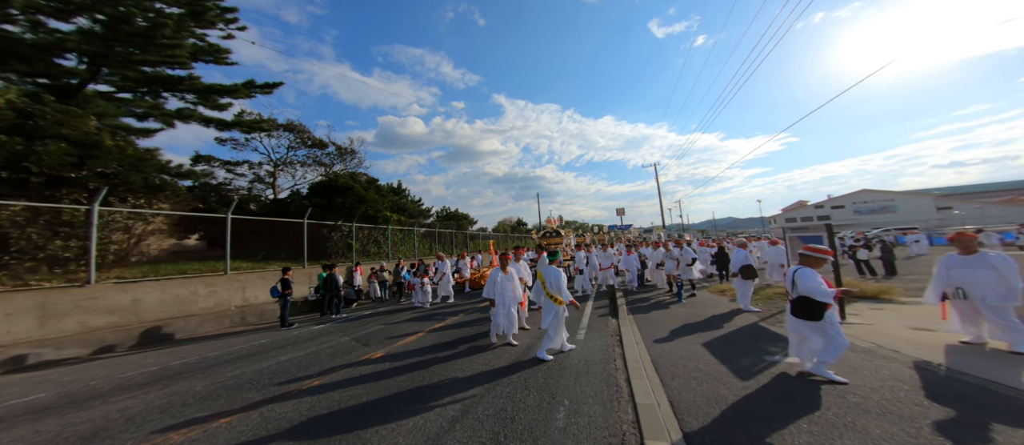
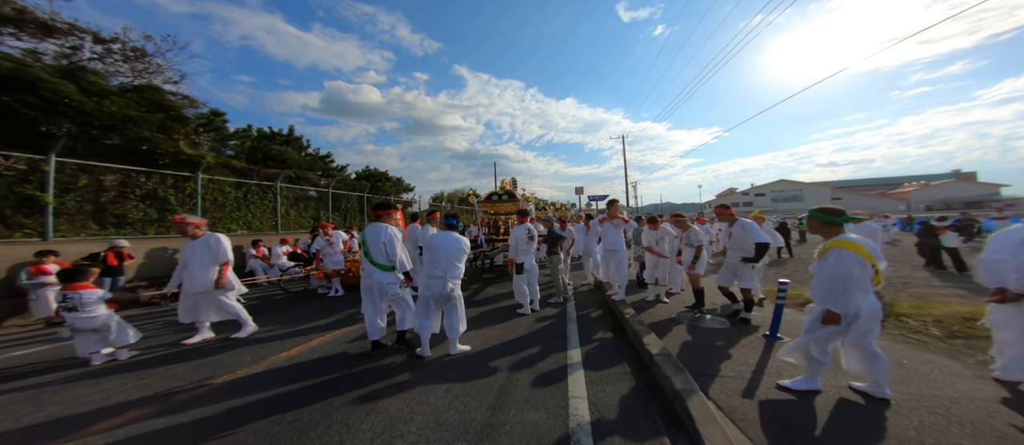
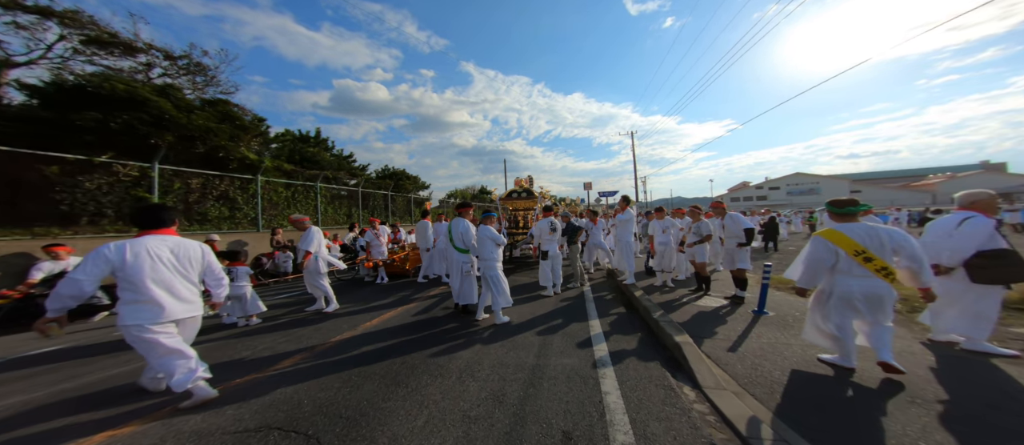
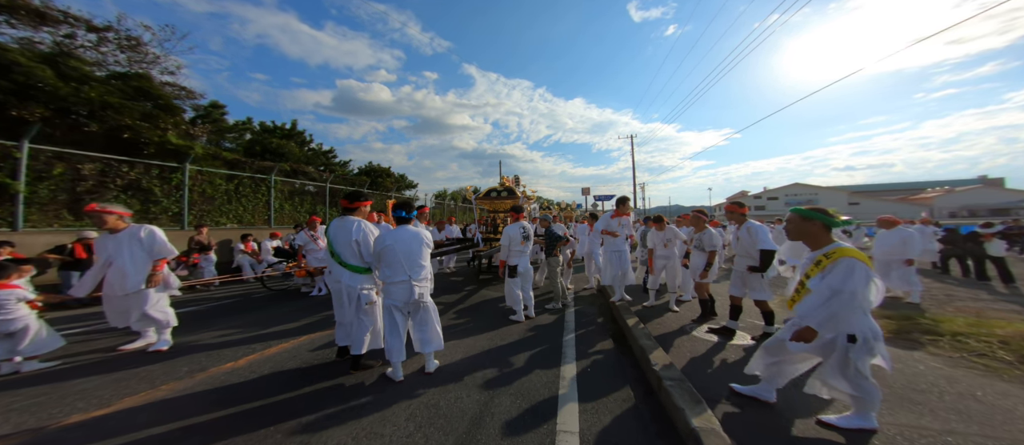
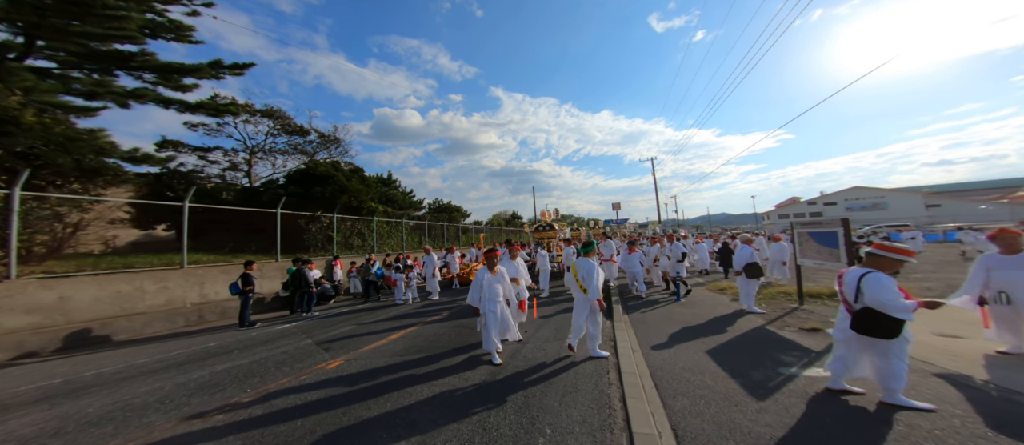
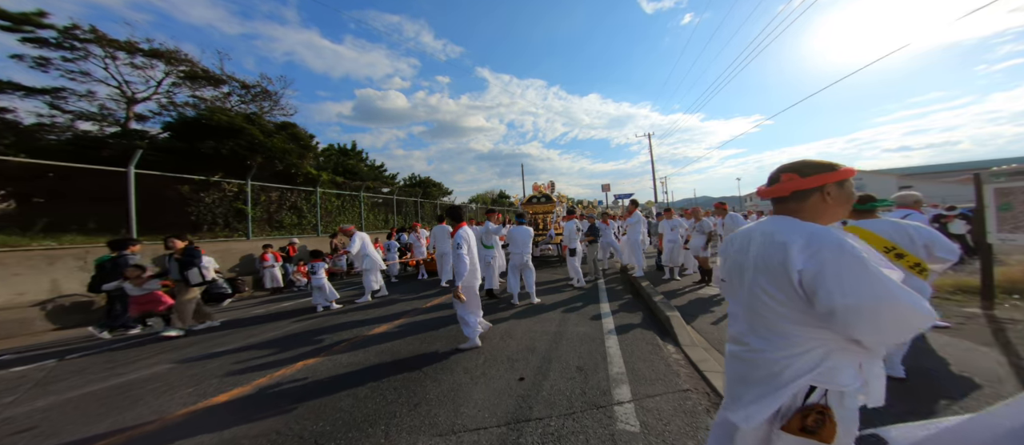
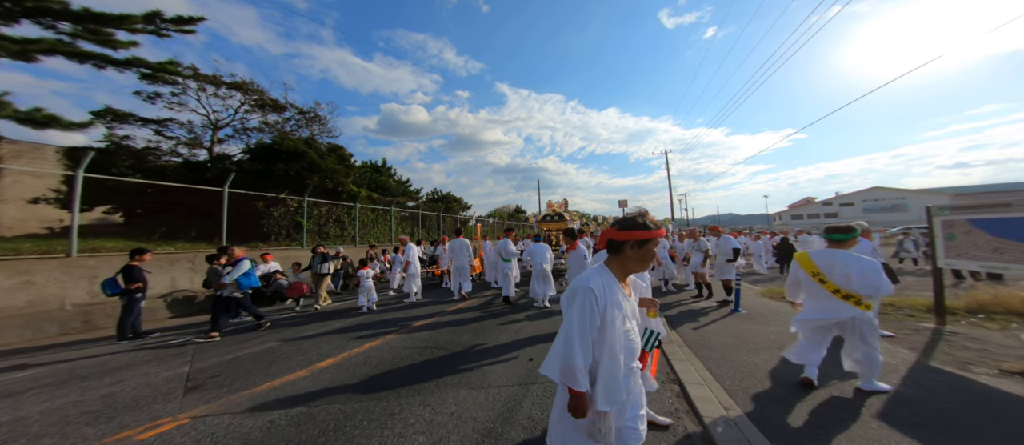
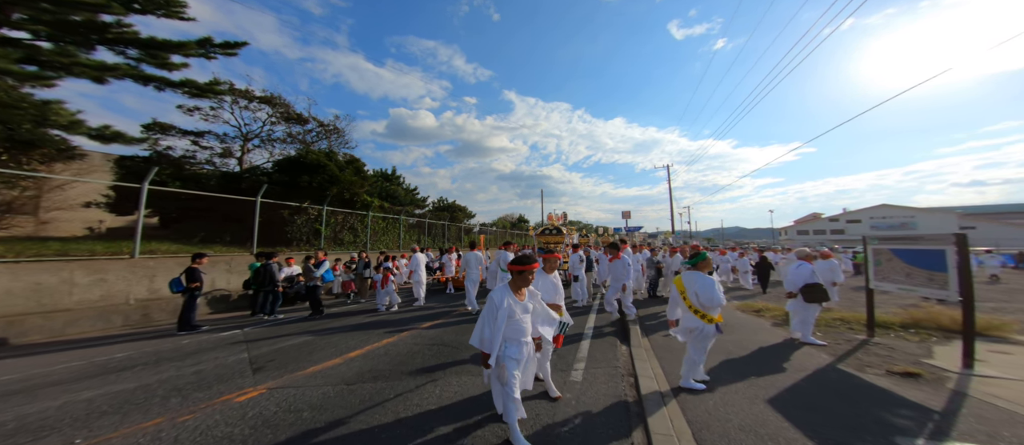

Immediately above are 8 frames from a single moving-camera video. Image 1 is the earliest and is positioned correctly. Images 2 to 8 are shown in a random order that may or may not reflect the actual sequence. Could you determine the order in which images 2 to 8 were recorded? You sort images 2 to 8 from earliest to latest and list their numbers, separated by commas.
5, 8, 7, 6, 3, 2, 4
